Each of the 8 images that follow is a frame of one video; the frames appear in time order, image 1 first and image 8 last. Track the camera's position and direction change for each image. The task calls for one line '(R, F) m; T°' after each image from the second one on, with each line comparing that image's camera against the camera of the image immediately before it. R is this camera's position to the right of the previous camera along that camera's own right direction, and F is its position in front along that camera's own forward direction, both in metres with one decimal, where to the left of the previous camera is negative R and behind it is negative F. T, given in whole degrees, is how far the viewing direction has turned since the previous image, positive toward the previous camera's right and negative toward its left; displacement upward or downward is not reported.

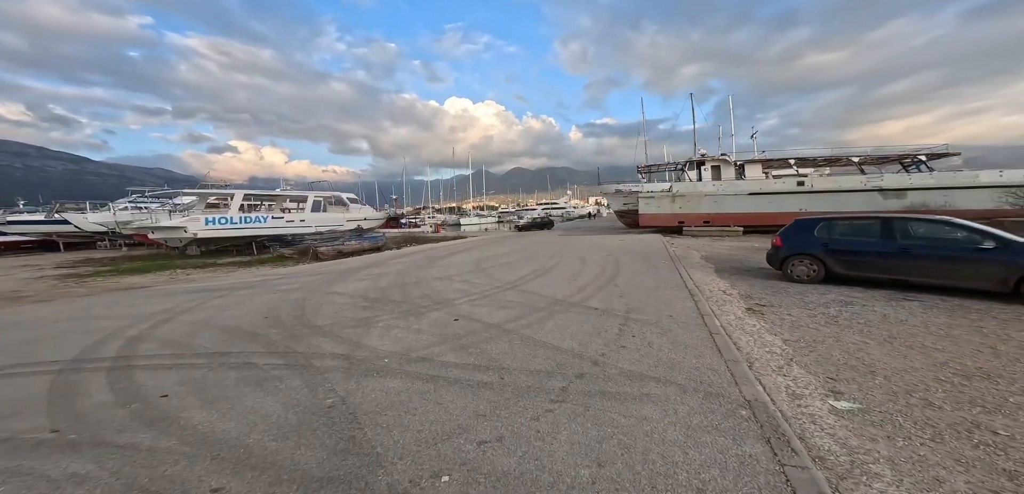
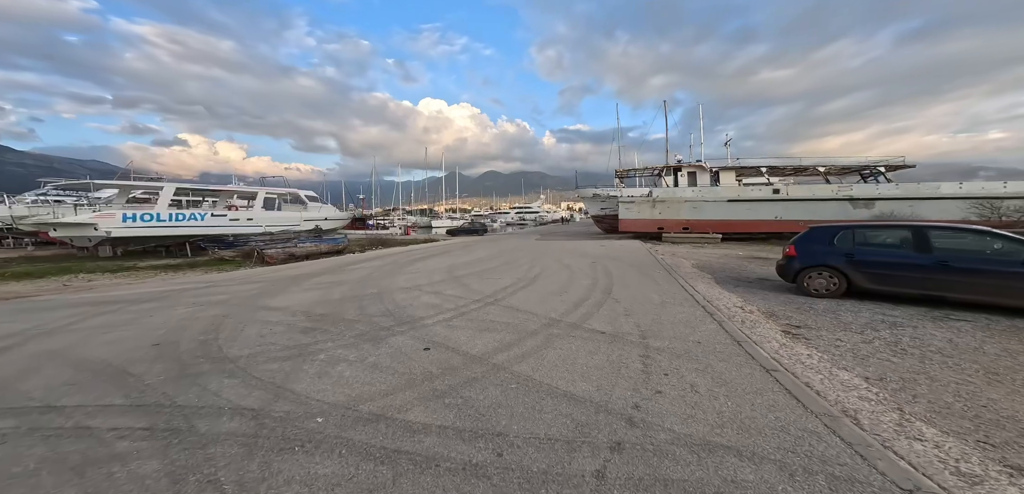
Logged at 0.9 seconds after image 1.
(-0.3, +1.3) m; +5°
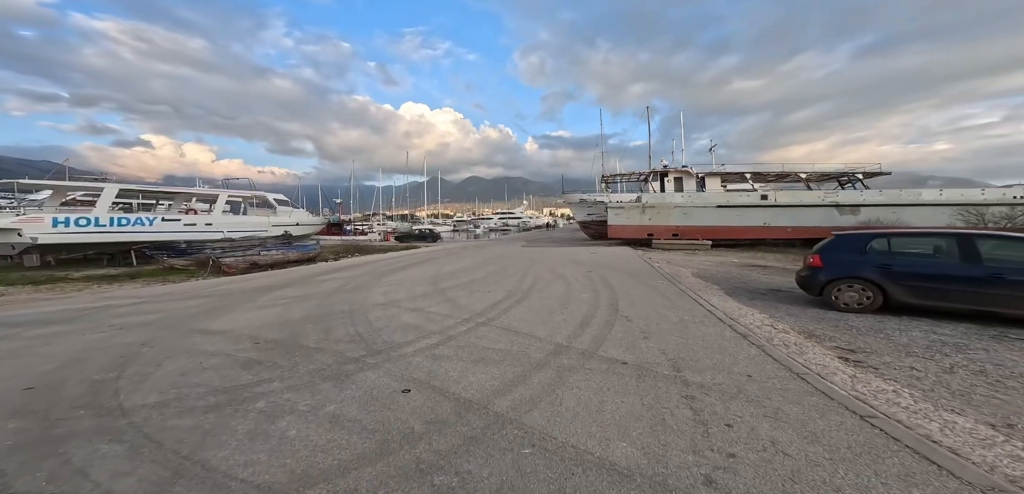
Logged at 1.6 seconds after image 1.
(-0.2, +1.0) m; +3°
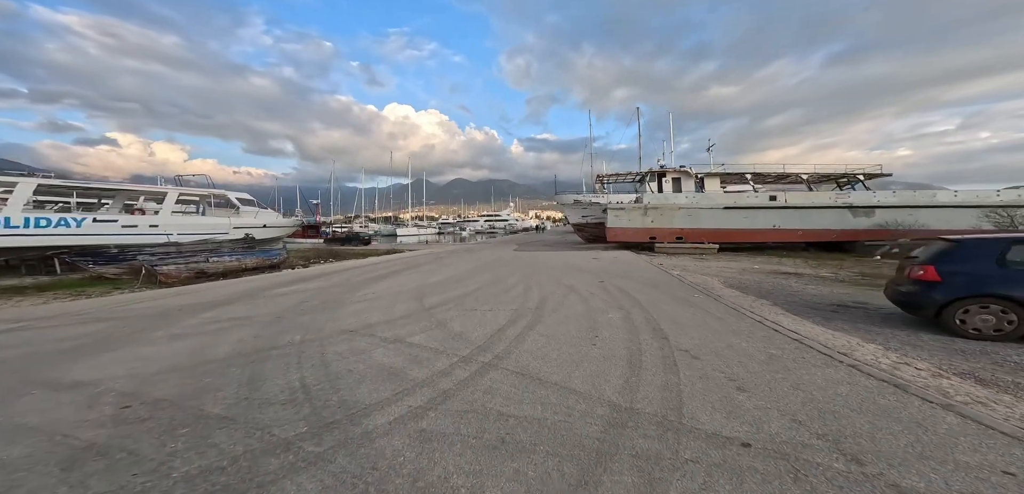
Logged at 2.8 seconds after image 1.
(-0.4, +1.8) m; +2°
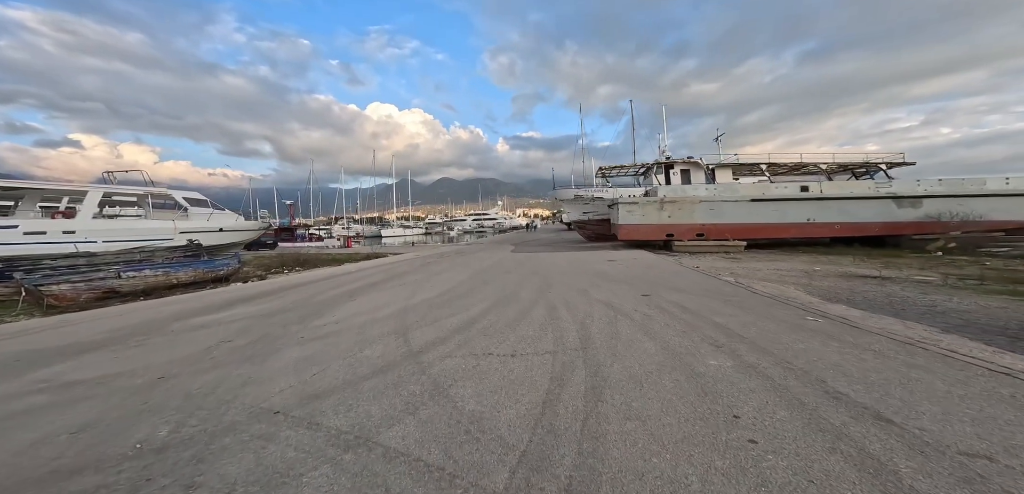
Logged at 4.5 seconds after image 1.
(-0.6, +2.5) m; +2°
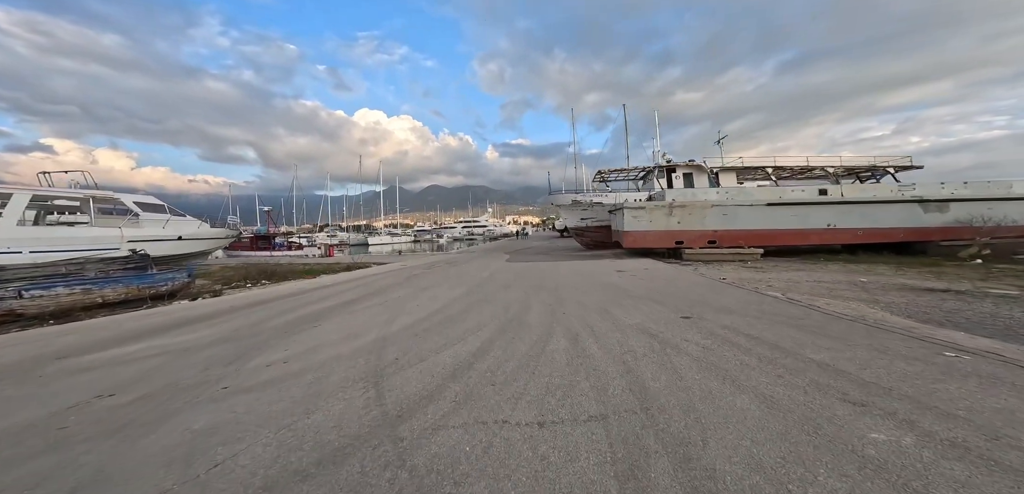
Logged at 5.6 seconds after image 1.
(-0.3, +1.5) m; +2°
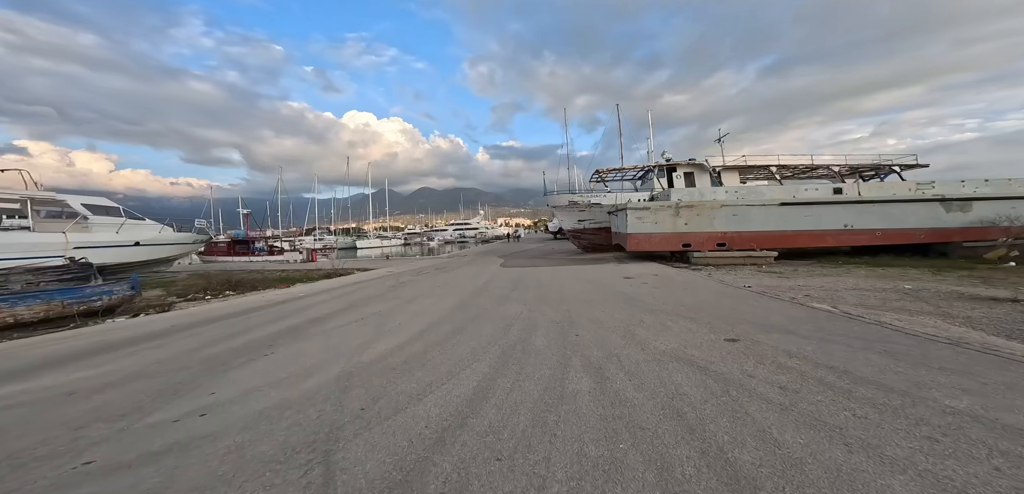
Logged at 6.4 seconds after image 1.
(-0.2, +1.2) m; +1°
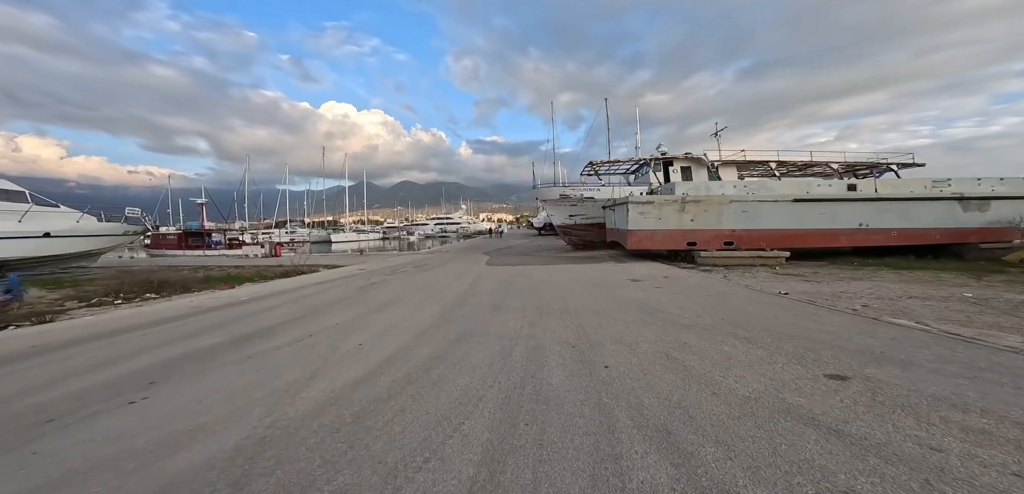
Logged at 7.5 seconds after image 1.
(-0.3, +1.6) m; +3°
